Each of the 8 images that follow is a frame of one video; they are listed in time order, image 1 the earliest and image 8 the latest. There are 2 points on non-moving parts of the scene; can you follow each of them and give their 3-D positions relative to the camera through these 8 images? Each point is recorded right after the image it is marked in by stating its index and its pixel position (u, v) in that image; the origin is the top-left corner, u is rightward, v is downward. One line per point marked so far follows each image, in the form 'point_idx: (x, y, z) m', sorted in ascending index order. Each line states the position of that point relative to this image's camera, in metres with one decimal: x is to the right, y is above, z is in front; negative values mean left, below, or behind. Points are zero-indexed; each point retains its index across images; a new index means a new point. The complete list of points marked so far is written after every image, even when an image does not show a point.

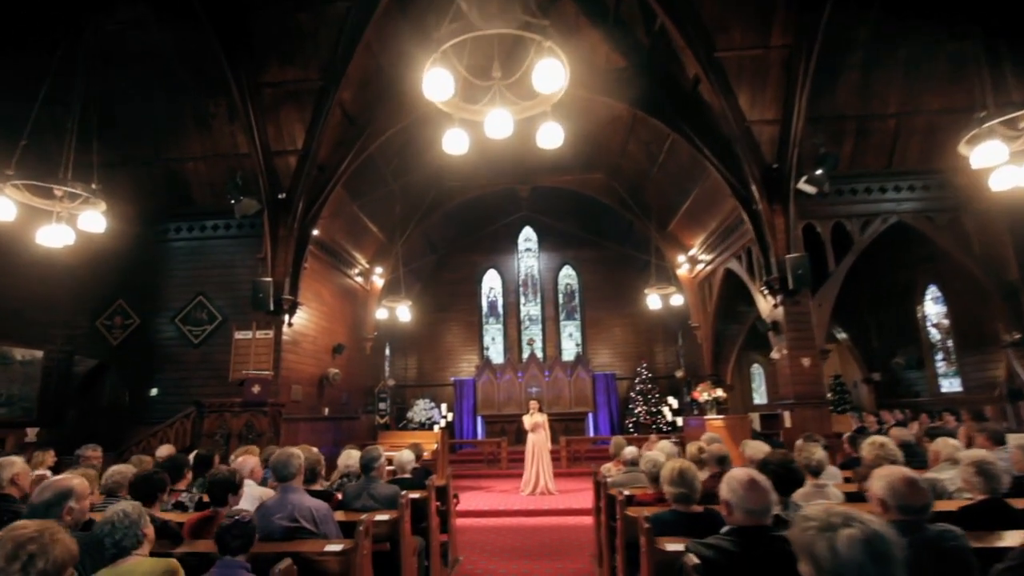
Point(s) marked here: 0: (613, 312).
0: (+3.6, -0.9, +16.2) m
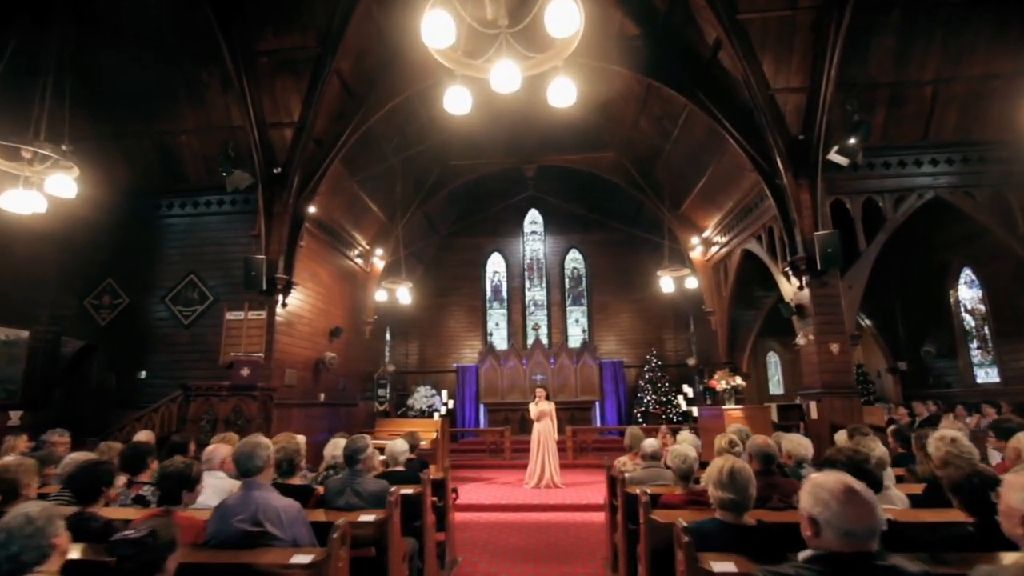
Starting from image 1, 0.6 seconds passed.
0: (+3.8, -0.4, +15.7) m
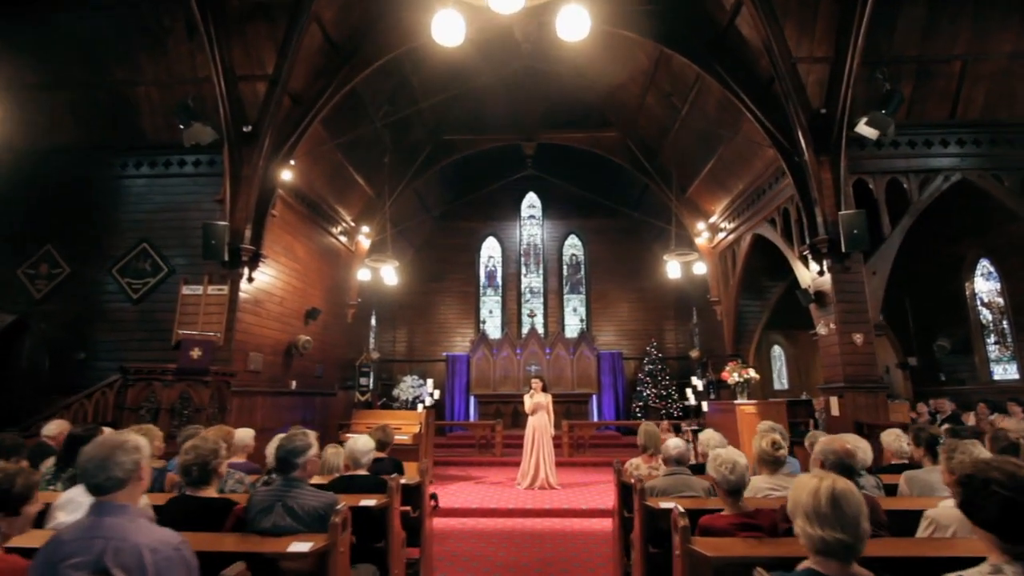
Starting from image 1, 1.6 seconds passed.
0: (+3.5, 0.0, +14.9) m
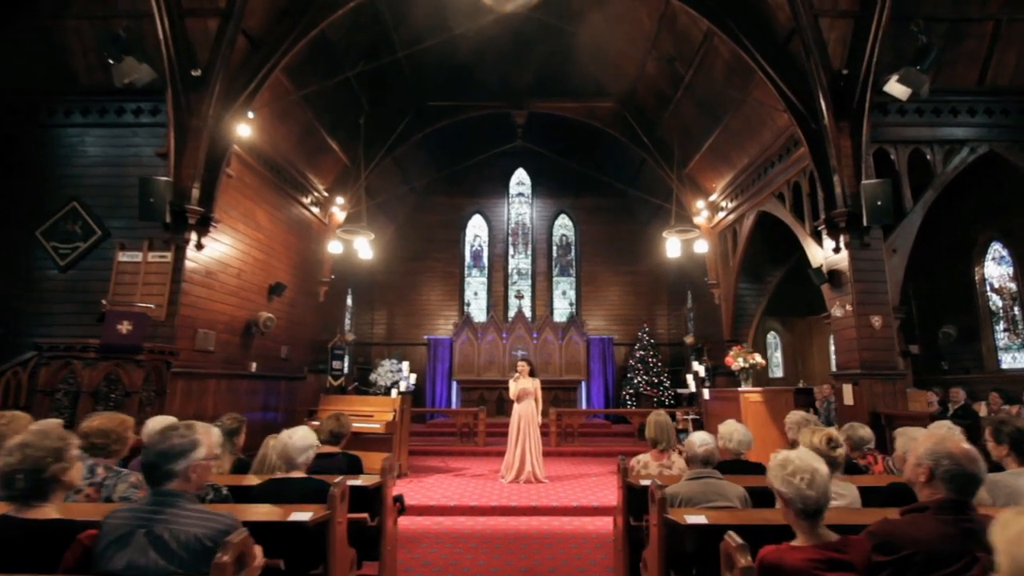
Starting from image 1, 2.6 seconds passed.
0: (+3.1, +0.6, +14.2) m
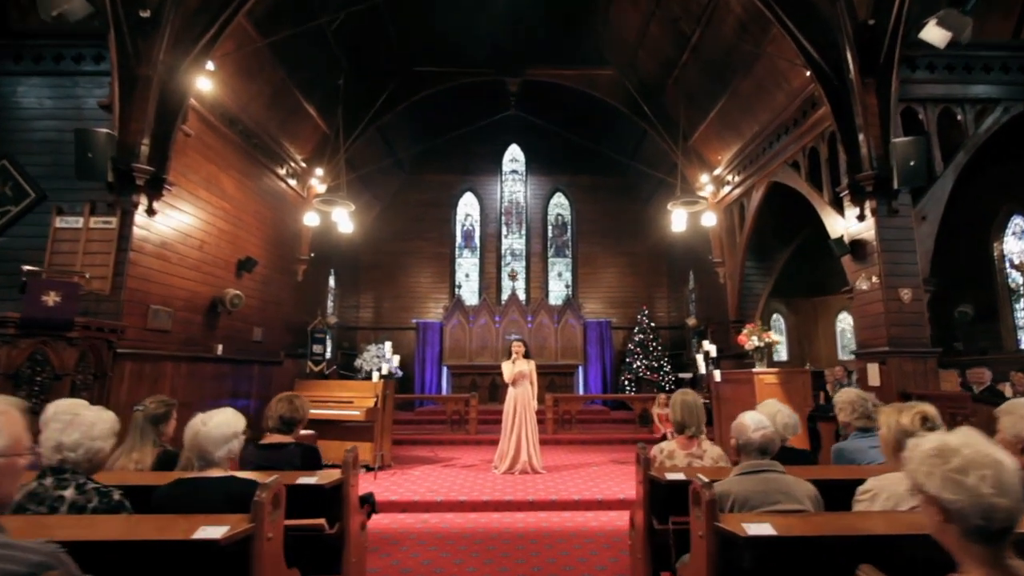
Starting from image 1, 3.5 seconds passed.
0: (+2.9, +1.1, +13.5) m
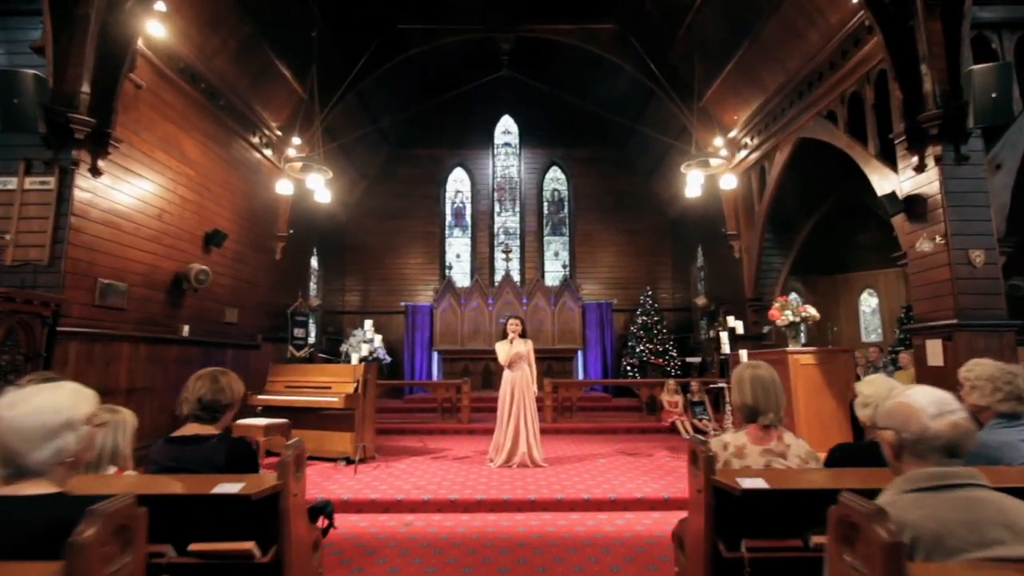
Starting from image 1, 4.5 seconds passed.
0: (+2.9, +1.7, +12.7) m
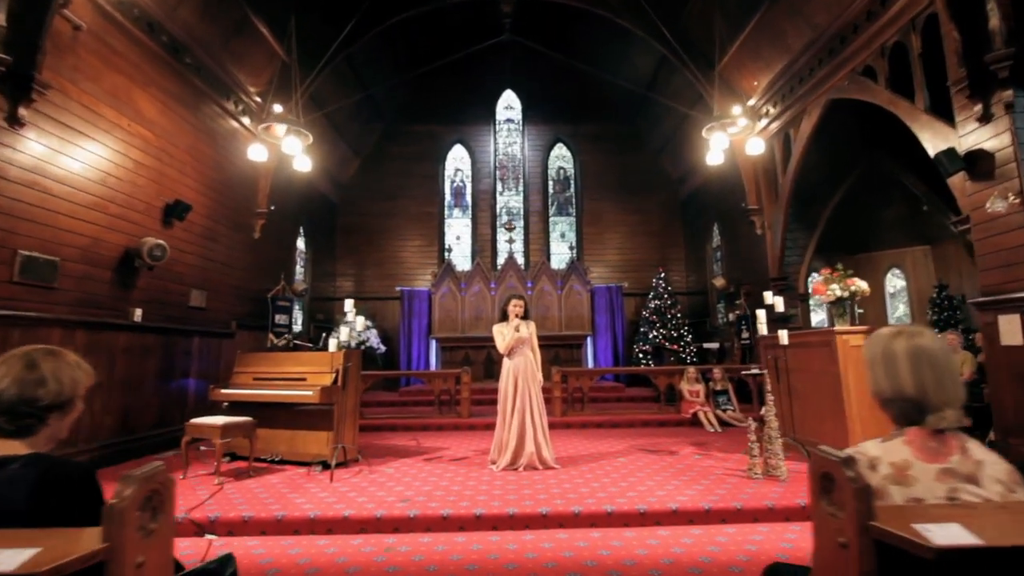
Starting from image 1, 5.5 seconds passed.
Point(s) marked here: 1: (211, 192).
0: (+2.9, +2.1, +11.9) m
1: (-4.6, +1.5, +7.0) m
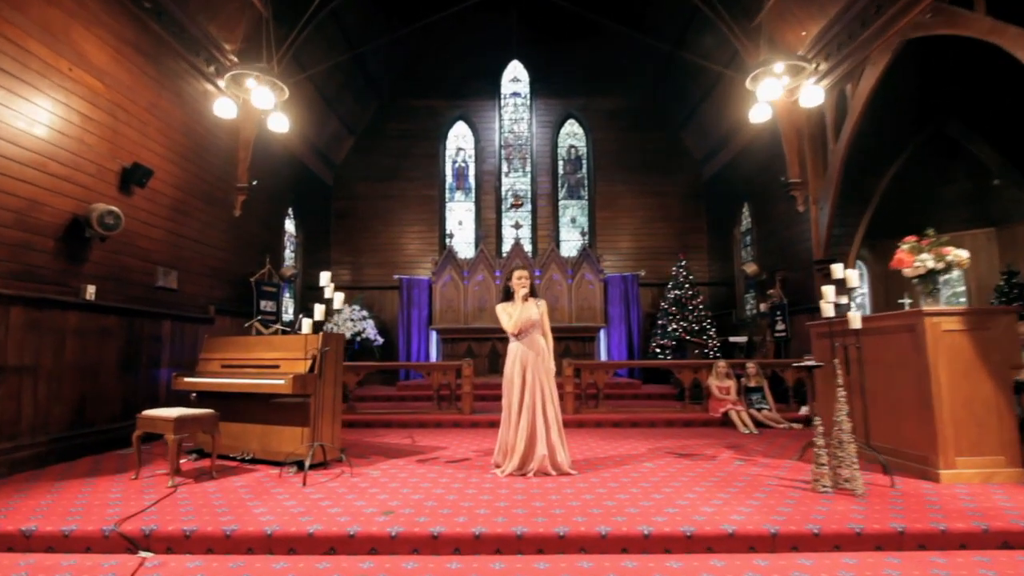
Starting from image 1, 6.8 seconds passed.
0: (+3.1, +2.4, +11.0) m
1: (-4.5, +1.8, +6.2) m
